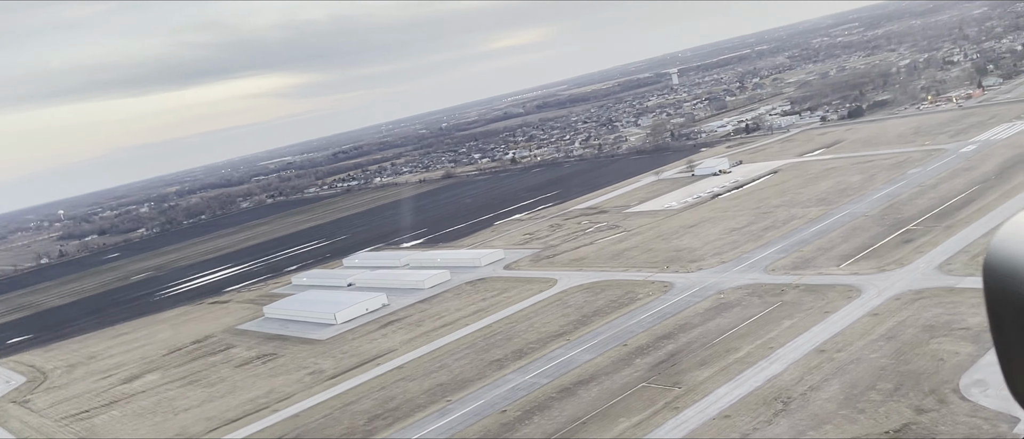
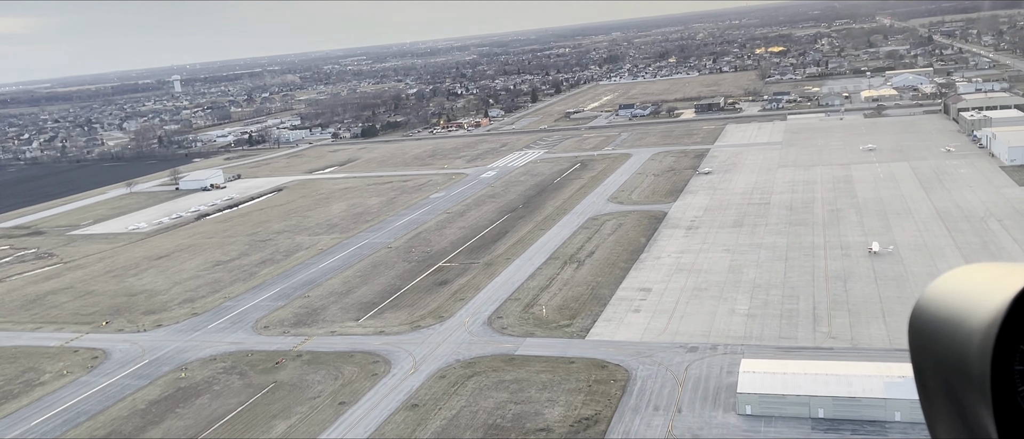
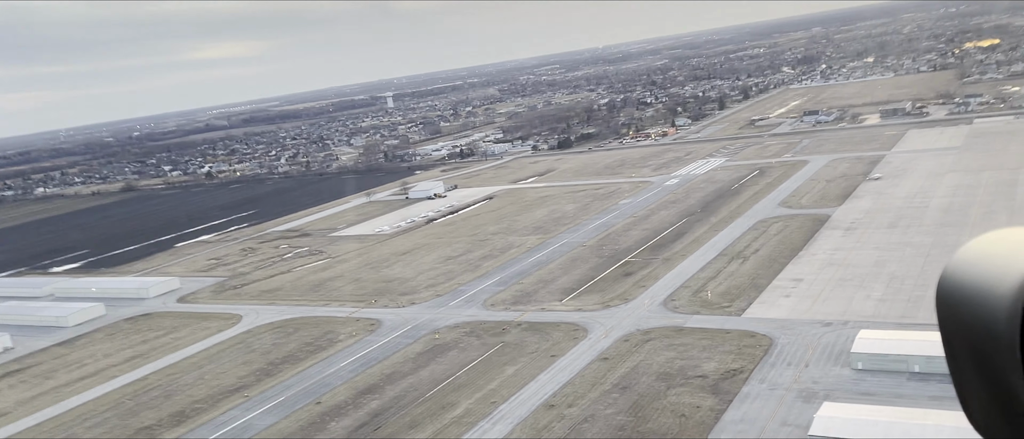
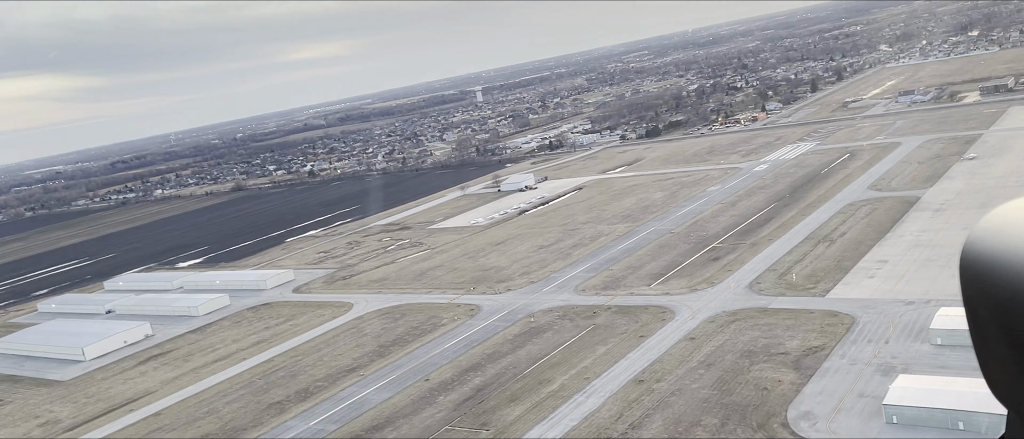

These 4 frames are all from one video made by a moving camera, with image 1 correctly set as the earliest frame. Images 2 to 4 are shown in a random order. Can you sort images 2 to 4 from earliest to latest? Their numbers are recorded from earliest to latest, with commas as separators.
4, 3, 2
